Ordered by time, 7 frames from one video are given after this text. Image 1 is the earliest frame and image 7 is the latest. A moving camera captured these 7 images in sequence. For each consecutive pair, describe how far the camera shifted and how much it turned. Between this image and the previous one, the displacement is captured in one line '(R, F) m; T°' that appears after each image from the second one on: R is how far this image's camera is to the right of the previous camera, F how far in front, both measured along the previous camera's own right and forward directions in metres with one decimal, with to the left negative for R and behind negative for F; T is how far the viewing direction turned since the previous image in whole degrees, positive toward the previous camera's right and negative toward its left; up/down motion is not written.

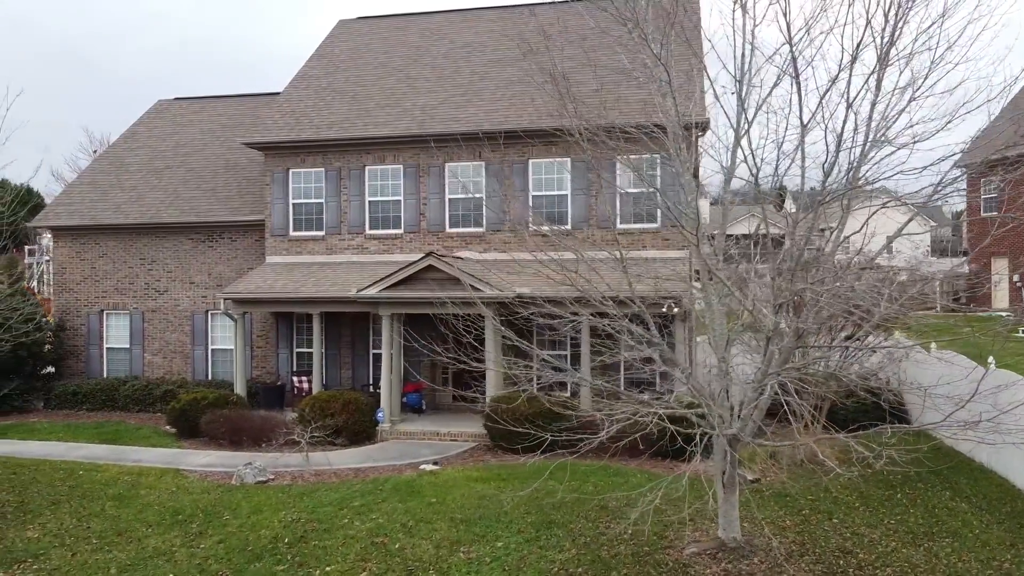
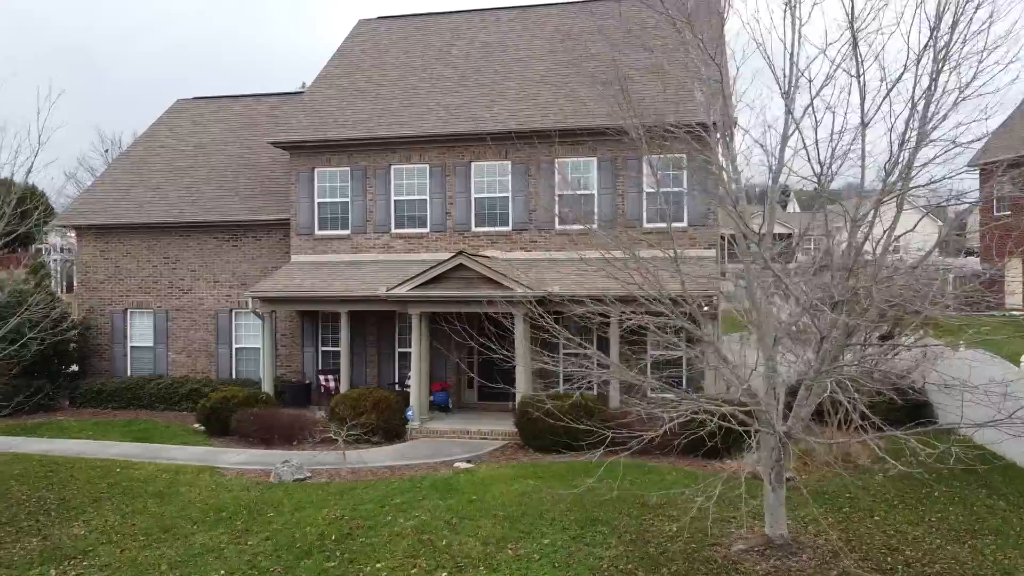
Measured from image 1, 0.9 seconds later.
(-0.5, 0.0) m; 0°
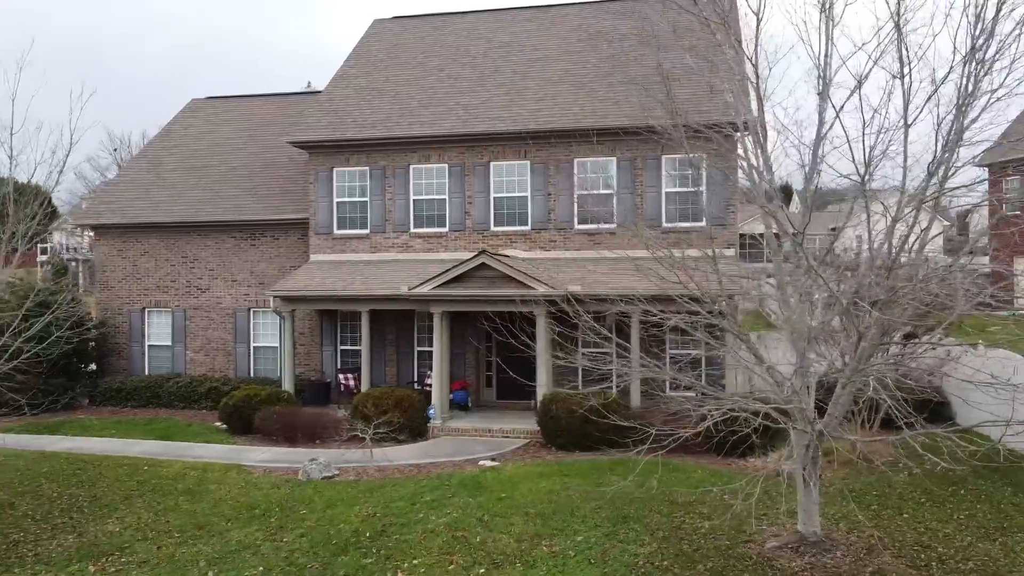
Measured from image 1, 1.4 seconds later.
(-0.3, 0.0) m; 0°
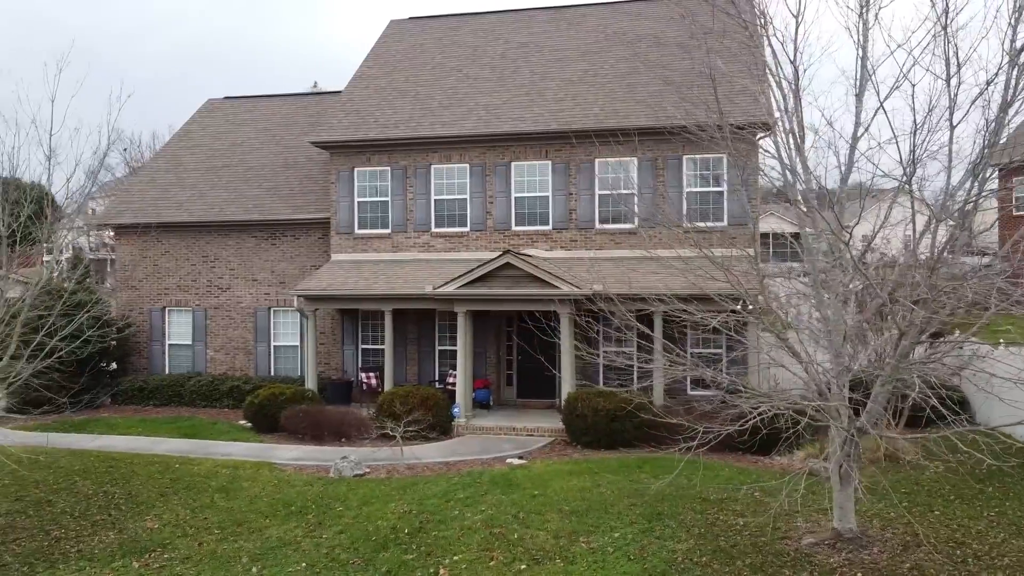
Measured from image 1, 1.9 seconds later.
(-0.4, -0.1) m; 0°
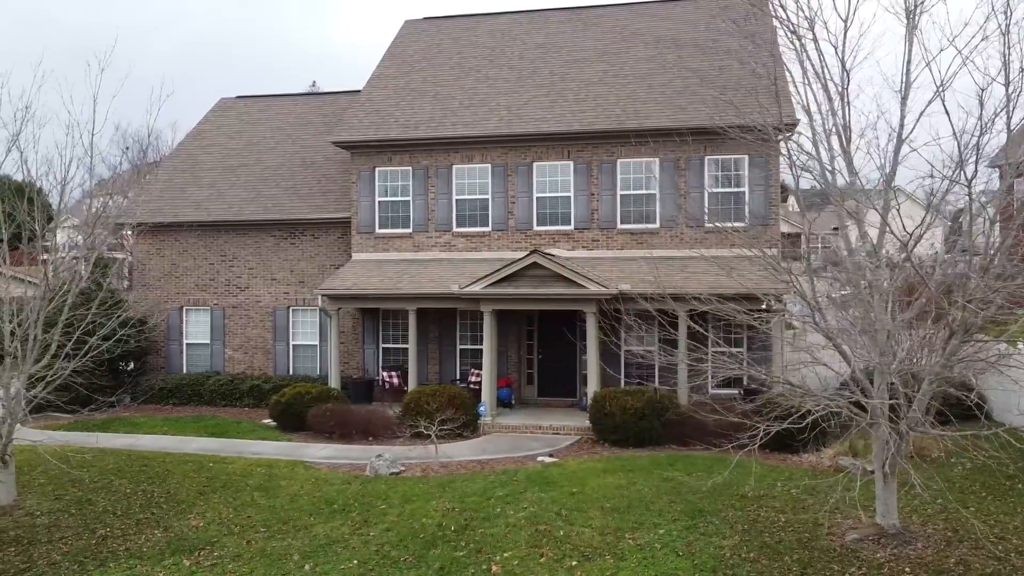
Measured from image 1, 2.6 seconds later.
(-0.6, -0.1) m; 0°
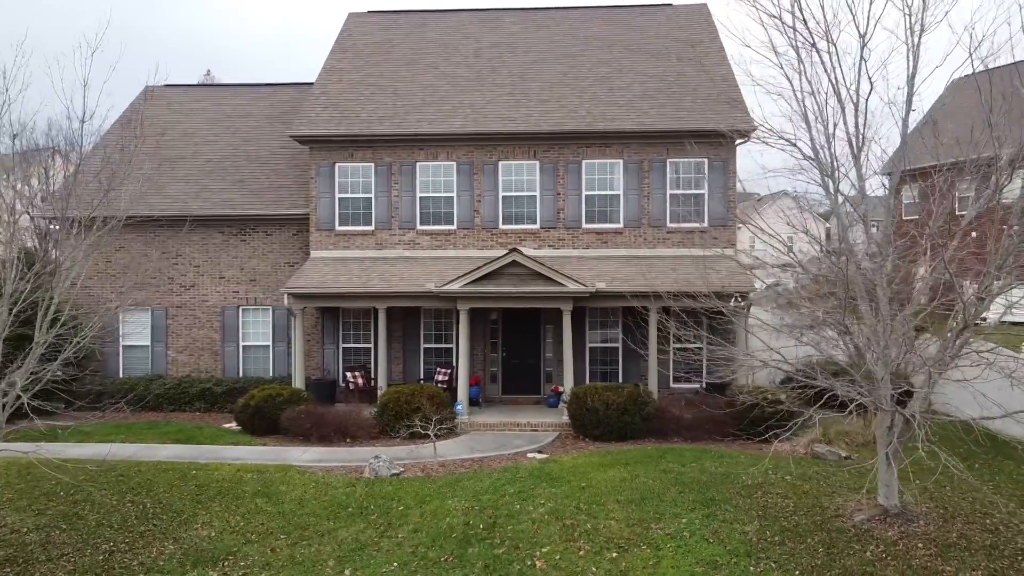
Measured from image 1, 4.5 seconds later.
(-1.4, 0.0) m; +8°
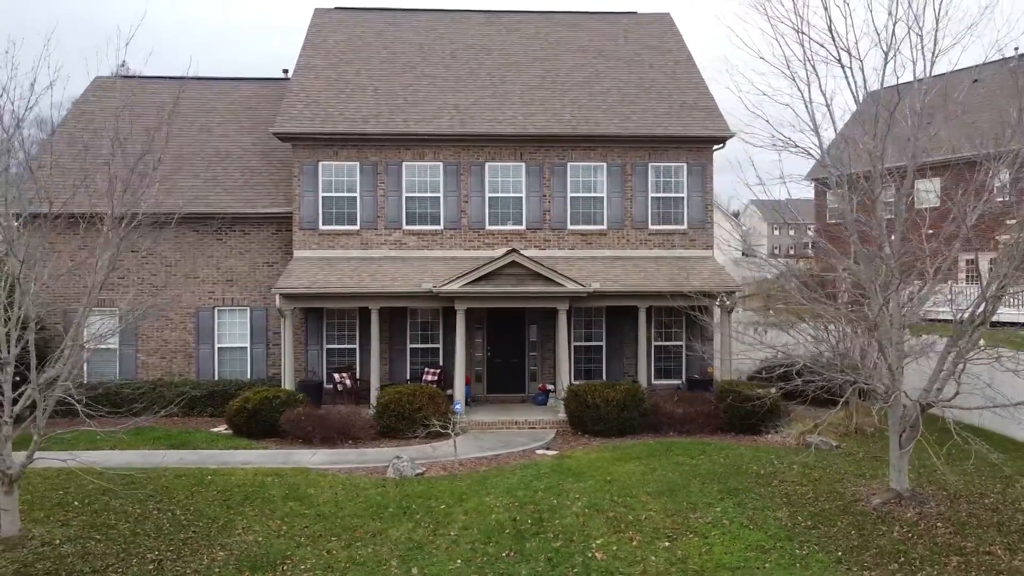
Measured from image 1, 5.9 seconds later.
(-1.4, -0.1) m; +6°
